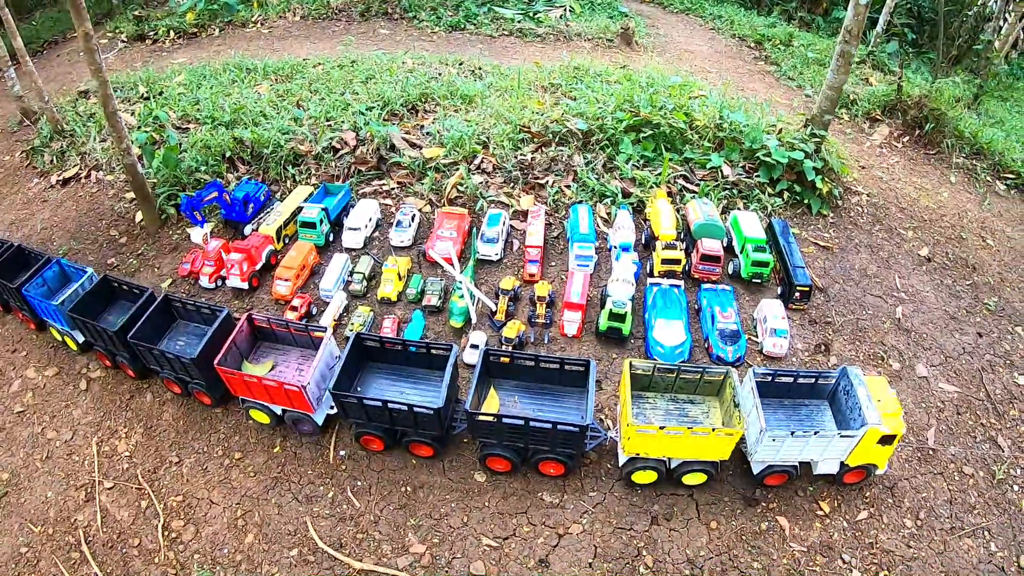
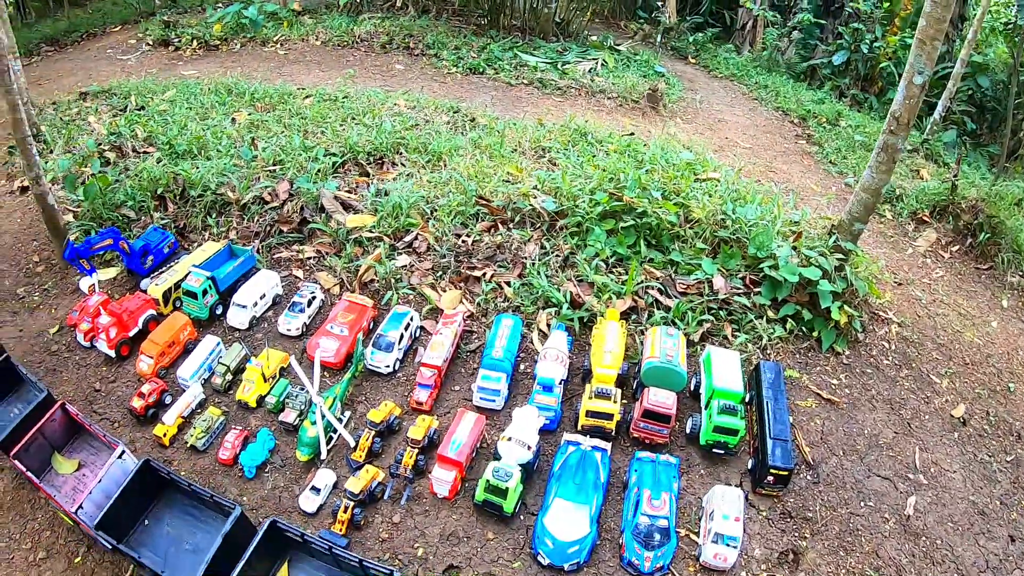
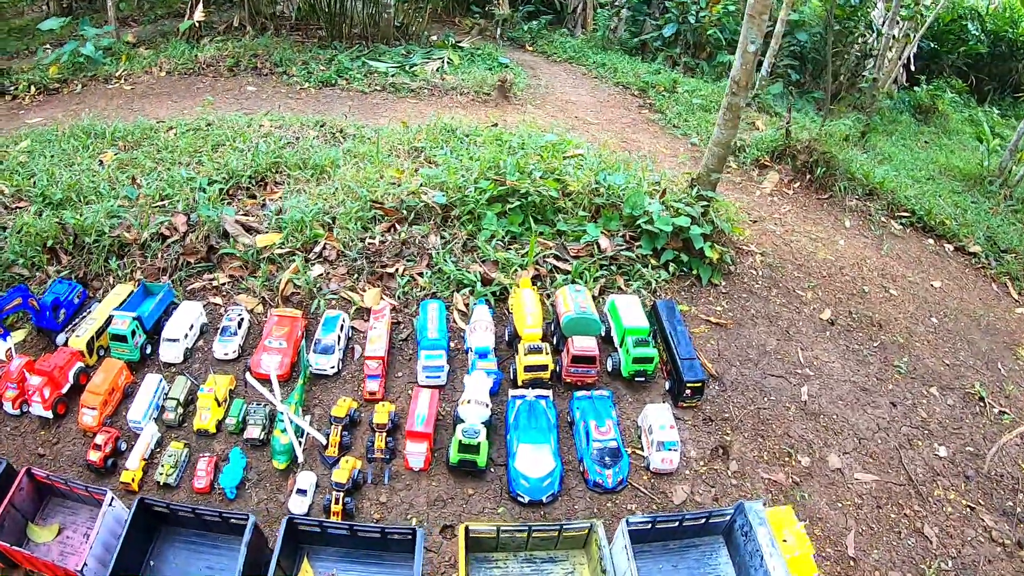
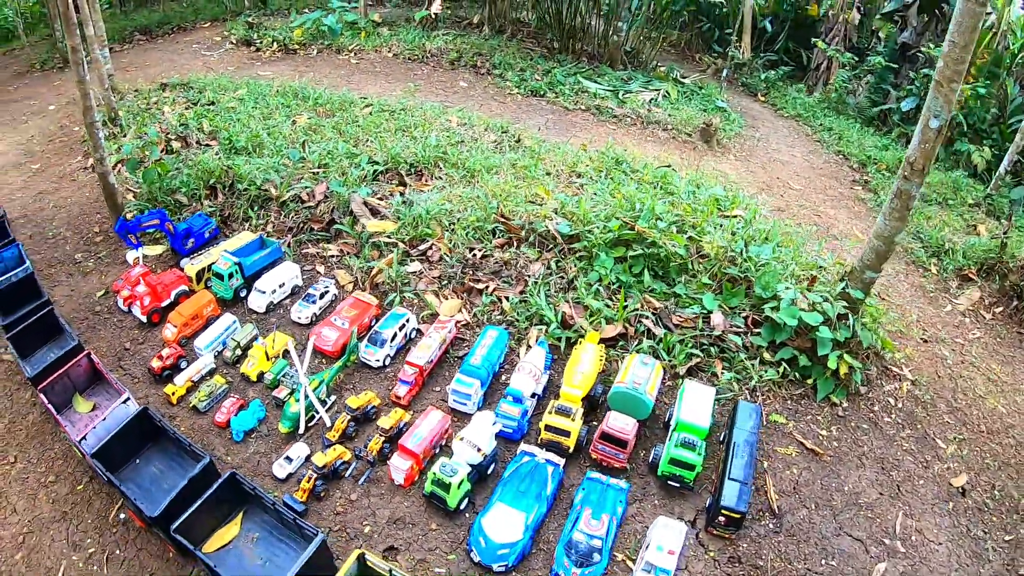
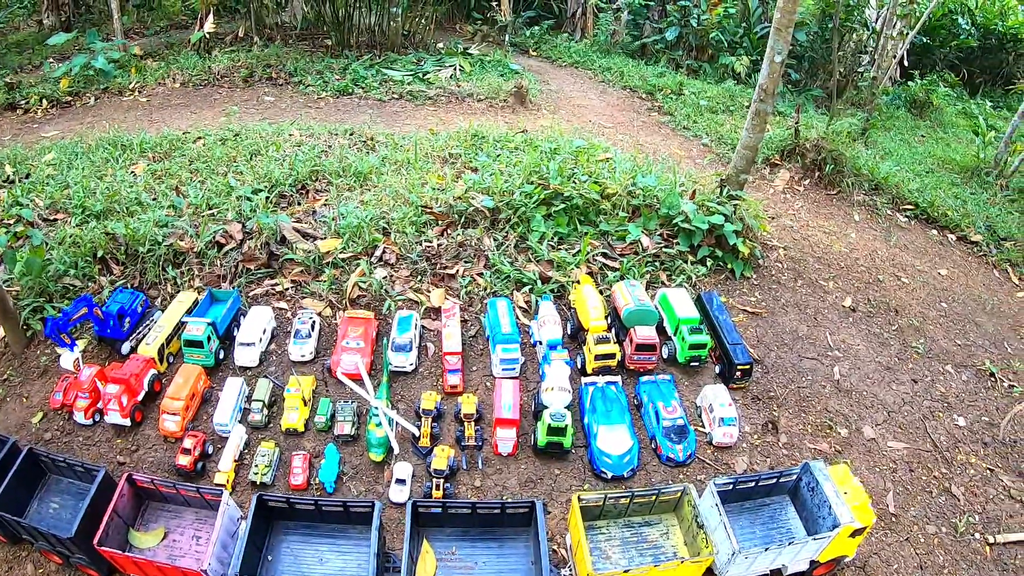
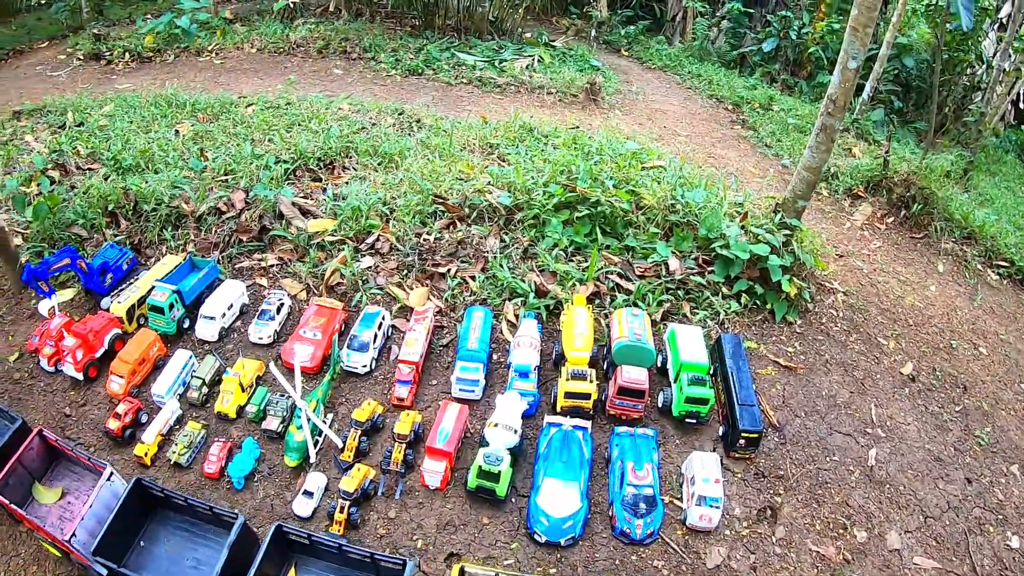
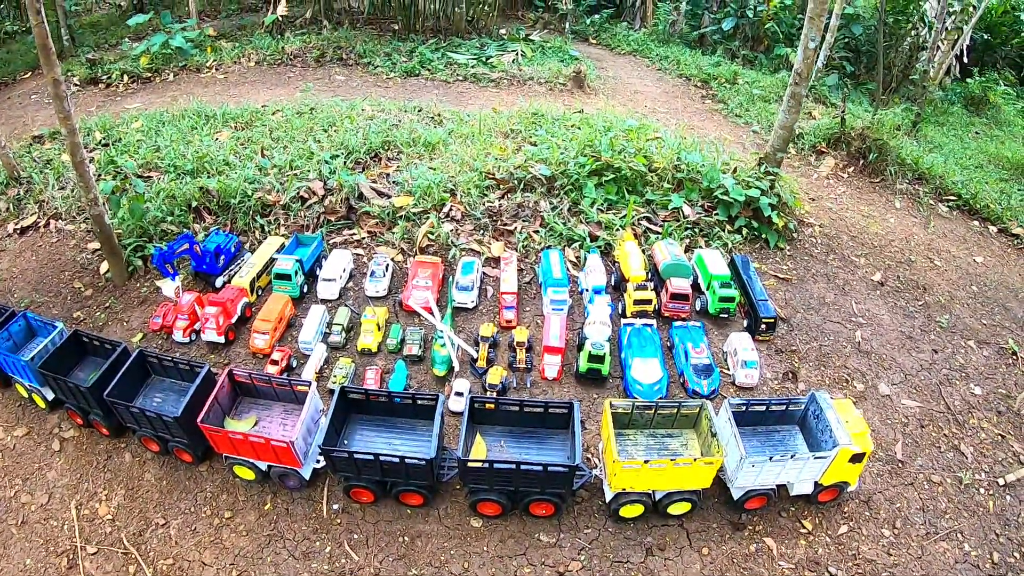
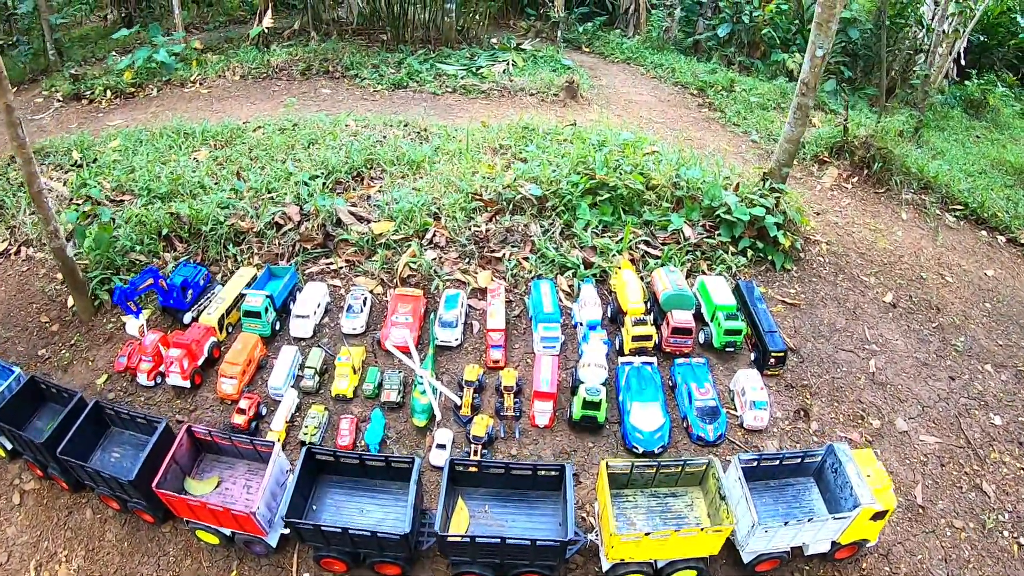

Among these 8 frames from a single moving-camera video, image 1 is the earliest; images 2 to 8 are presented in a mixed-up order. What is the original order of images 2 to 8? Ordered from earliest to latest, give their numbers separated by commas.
7, 8, 5, 3, 6, 2, 4
